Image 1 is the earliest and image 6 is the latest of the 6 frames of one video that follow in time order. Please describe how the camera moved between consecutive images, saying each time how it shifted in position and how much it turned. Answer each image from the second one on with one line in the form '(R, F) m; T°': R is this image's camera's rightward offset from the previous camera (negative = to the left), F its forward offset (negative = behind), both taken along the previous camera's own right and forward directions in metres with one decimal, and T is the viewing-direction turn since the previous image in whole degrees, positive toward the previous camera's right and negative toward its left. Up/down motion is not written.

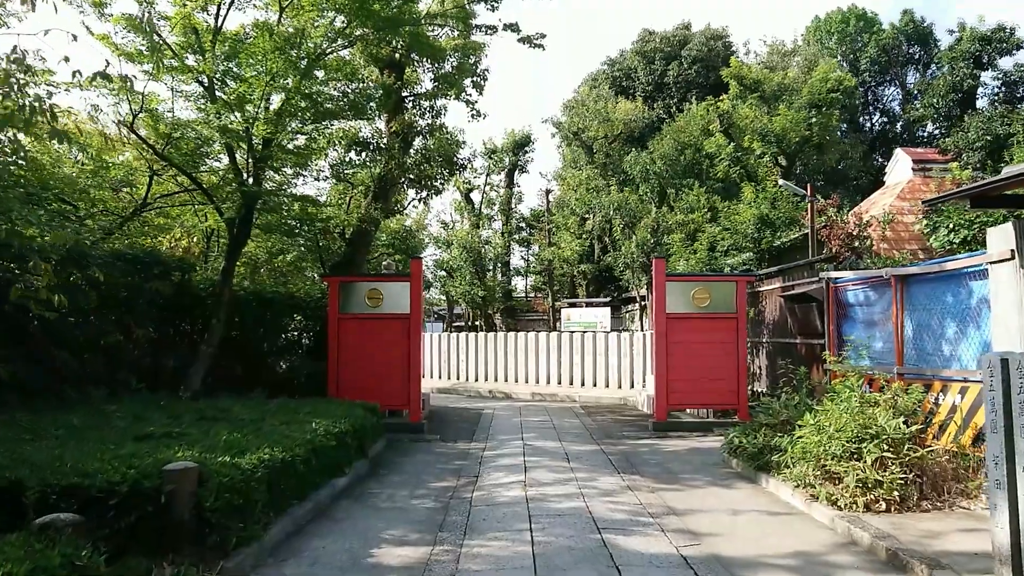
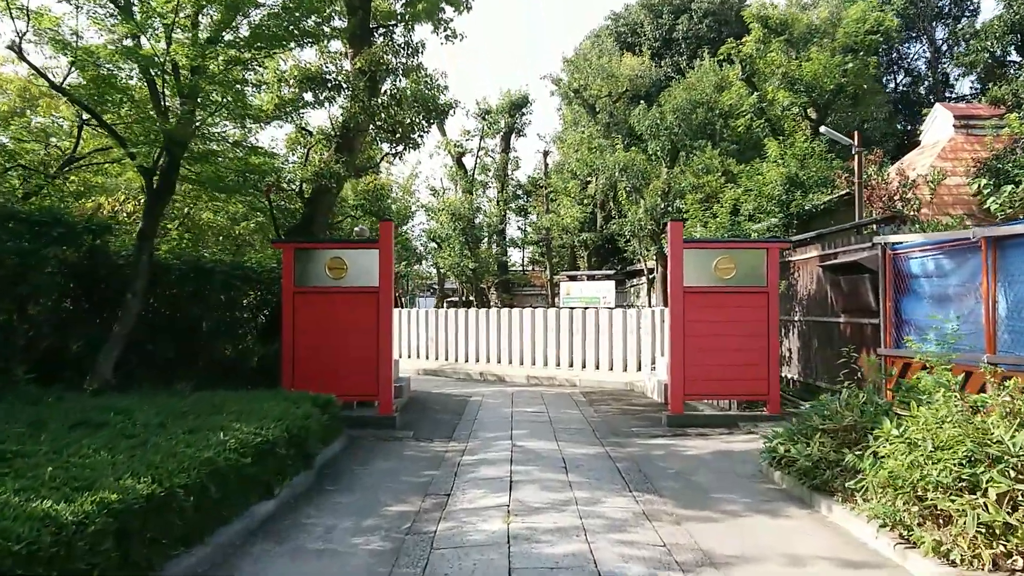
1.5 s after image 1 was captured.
(+0.1, +1.8) m; 0°
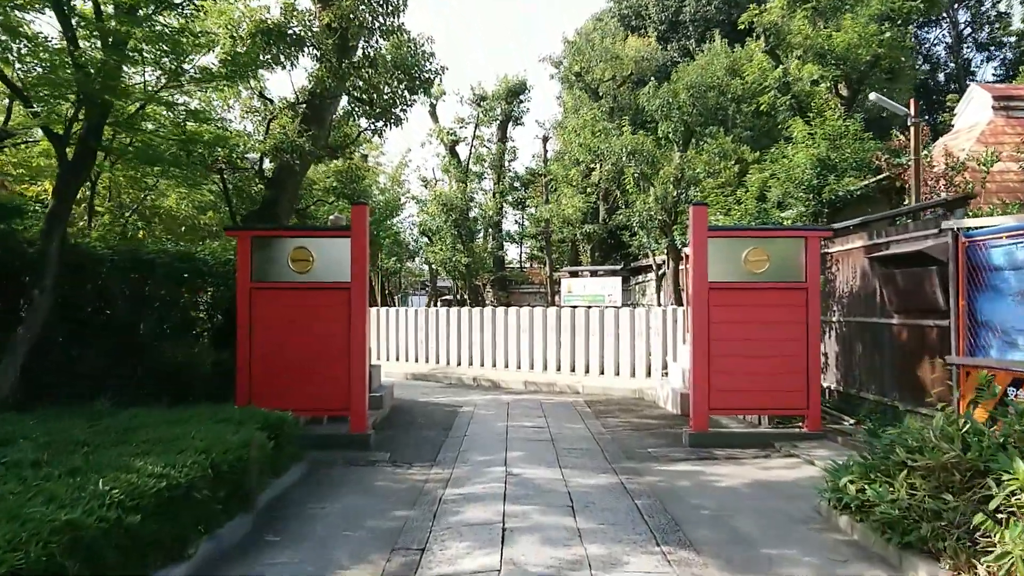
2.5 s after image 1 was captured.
(0.0, +1.4) m; 0°
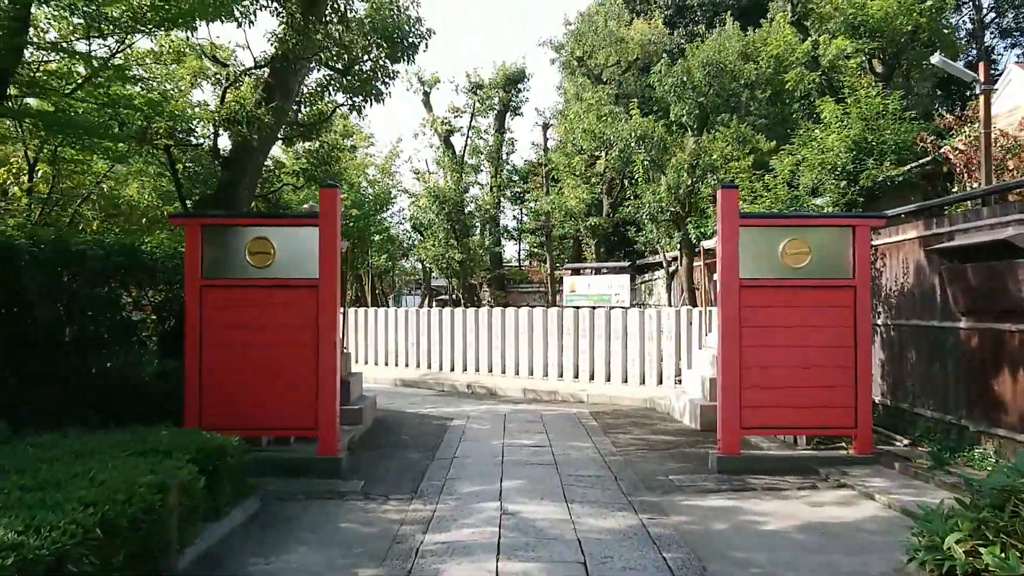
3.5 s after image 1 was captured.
(0.0, +1.2) m; 0°
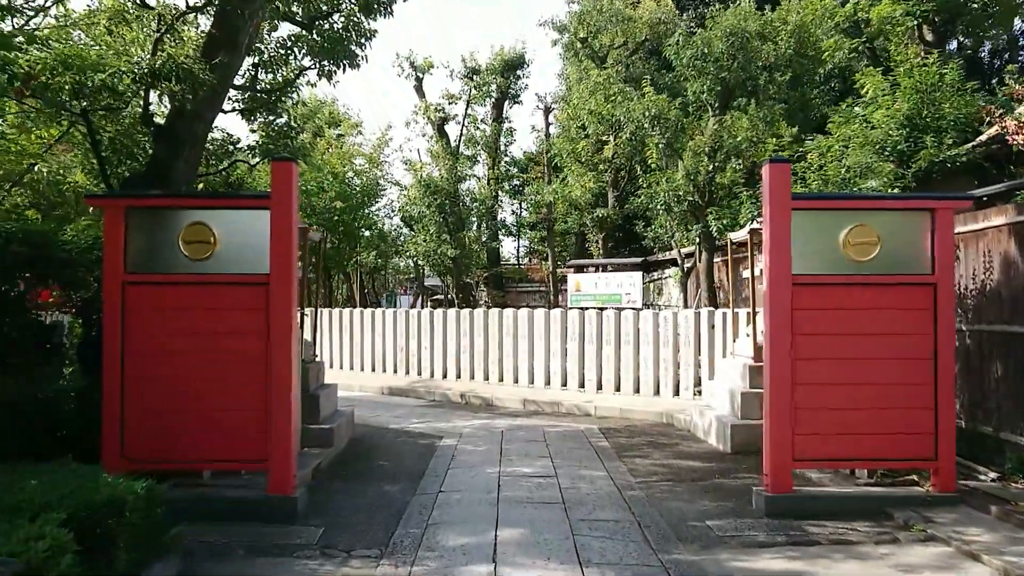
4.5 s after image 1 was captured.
(0.0, +1.3) m; 0°
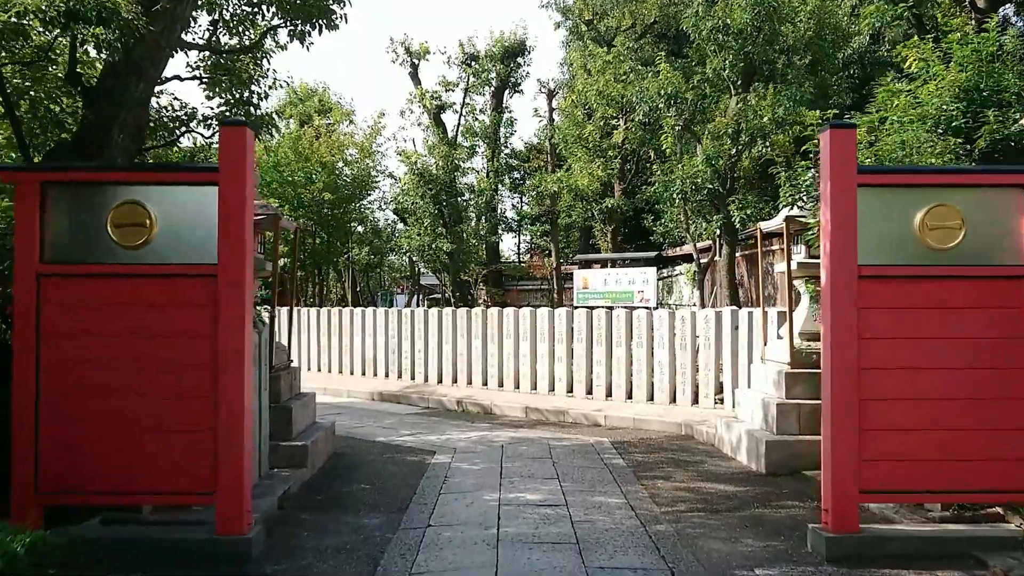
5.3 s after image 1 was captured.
(0.0, +1.0) m; 0°
